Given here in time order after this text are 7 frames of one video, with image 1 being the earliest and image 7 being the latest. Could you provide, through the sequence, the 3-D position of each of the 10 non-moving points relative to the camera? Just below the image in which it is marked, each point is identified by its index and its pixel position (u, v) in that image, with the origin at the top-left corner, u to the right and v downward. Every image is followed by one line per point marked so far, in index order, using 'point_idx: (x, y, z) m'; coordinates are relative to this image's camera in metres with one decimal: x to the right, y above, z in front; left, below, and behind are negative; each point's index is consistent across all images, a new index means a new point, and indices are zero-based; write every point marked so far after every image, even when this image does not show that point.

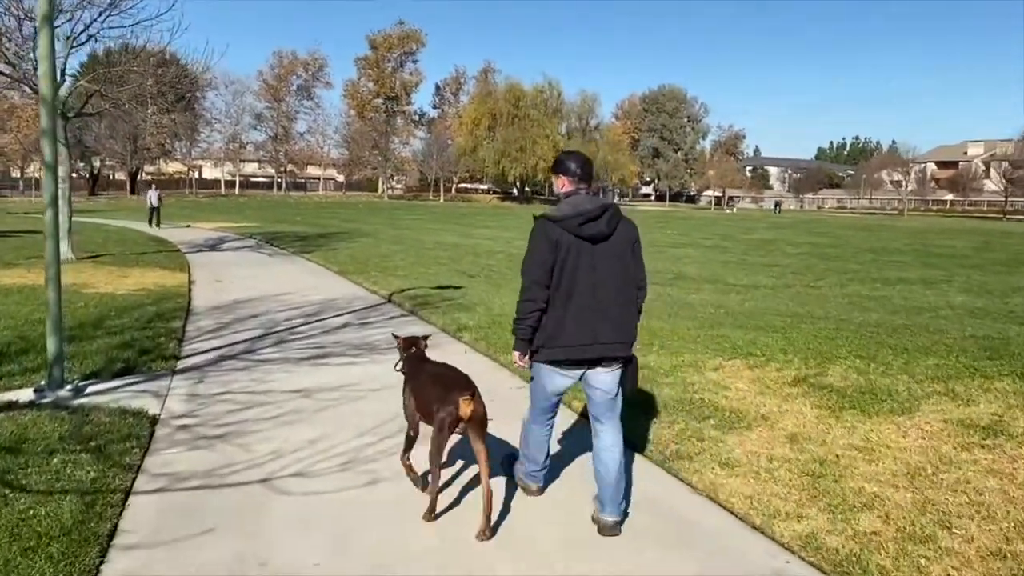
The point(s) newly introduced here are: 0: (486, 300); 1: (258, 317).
0: (-0.4, -0.2, +13.9) m
1: (-3.4, -0.4, +11.3) m
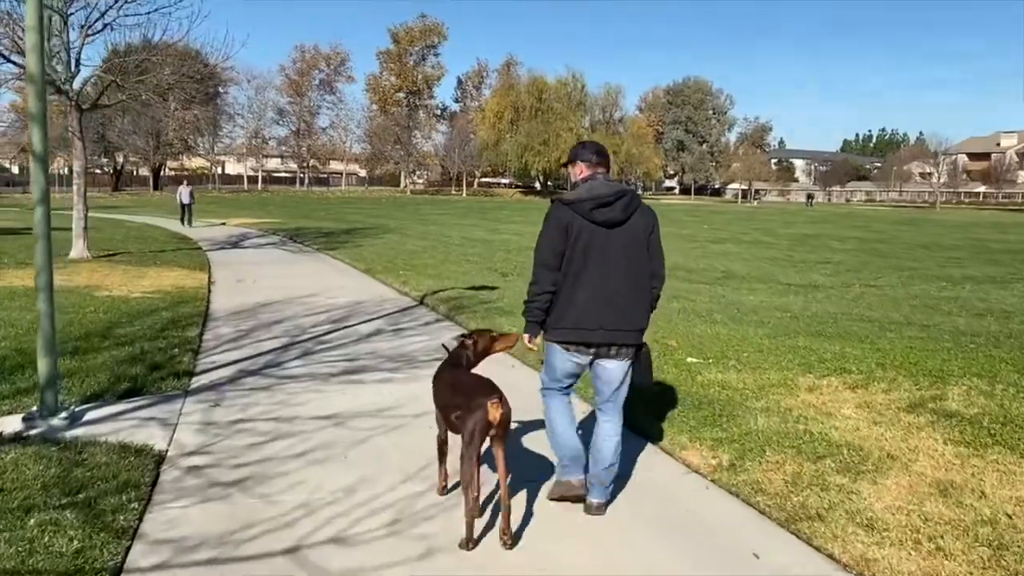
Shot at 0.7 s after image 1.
0: (+0.2, -0.2, +12.9) m
1: (-2.8, -0.4, +10.3) m
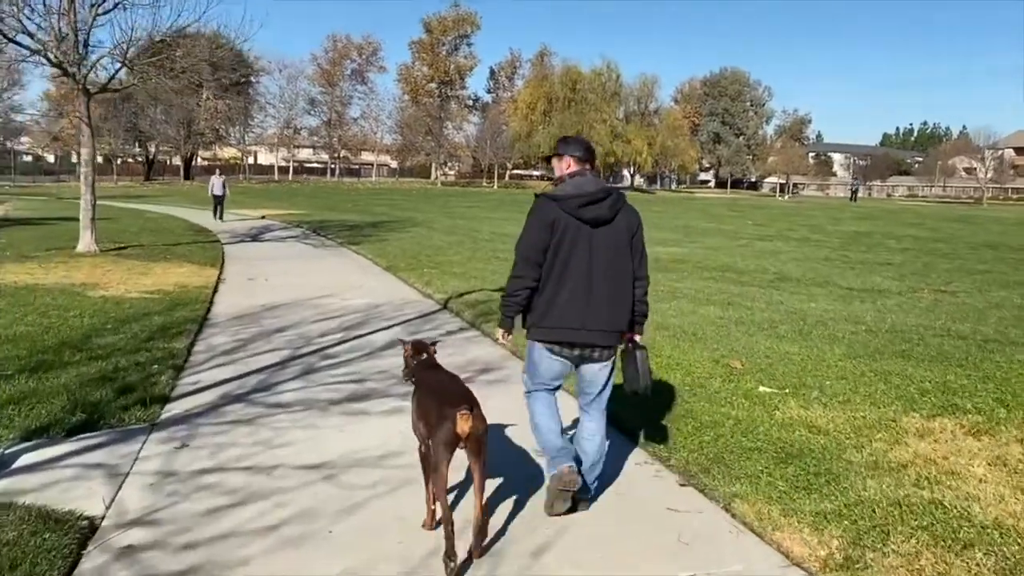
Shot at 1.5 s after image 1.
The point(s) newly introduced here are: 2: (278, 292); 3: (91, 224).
0: (+0.7, -0.2, +11.6) m
1: (-2.4, -0.5, +9.2) m
2: (-3.5, -0.1, +12.5) m
3: (-8.1, +1.2, +16.4) m
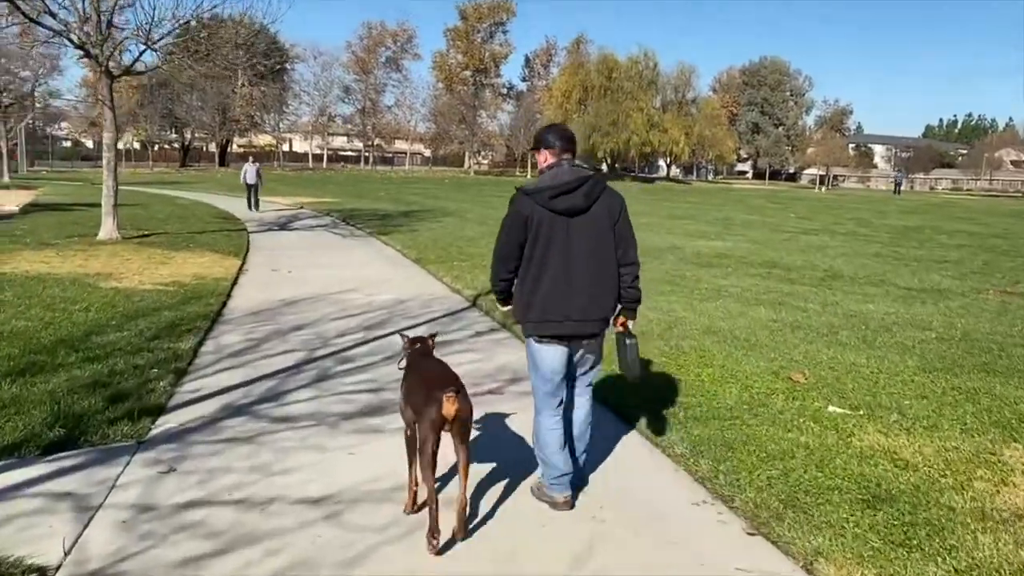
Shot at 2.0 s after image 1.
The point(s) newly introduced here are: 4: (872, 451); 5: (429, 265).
0: (+1.1, -0.2, +10.8) m
1: (-2.1, -0.4, +8.5) m
2: (-3.0, 0.0, +11.9) m
3: (-7.5, +1.5, +15.9) m
4: (+2.1, -0.9, +4.9) m
5: (-1.5, +0.4, +14.7) m
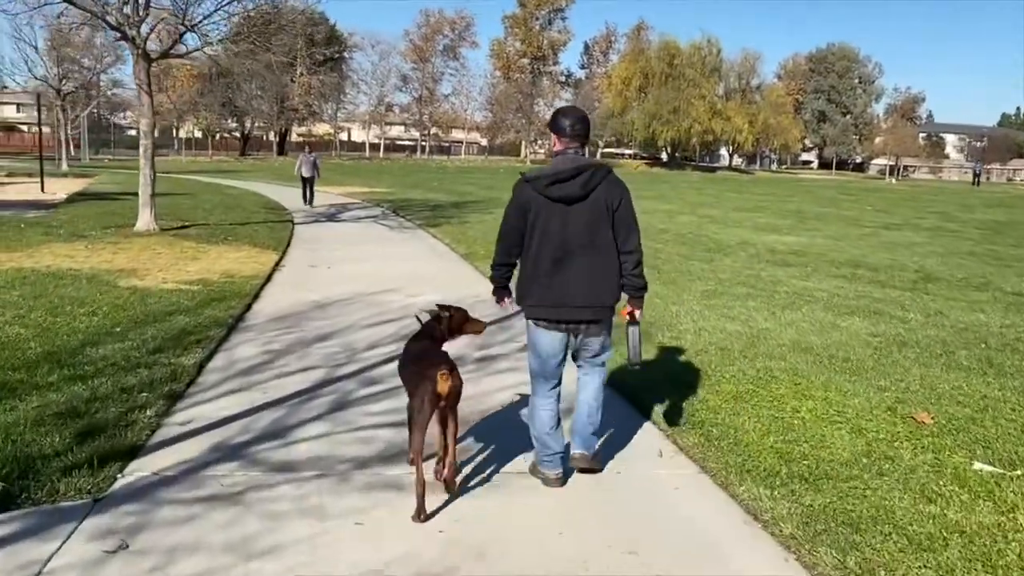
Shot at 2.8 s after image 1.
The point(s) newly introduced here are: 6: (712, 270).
0: (+1.7, -0.2, +9.6) m
1: (-1.6, -0.4, +7.5) m
2: (-2.3, +0.1, +10.9) m
3: (-6.5, +1.6, +15.2) m
4: (+2.3, -1.1, +3.6) m
5: (-0.5, +0.4, +13.6) m
6: (+3.2, +0.3, +13.6) m
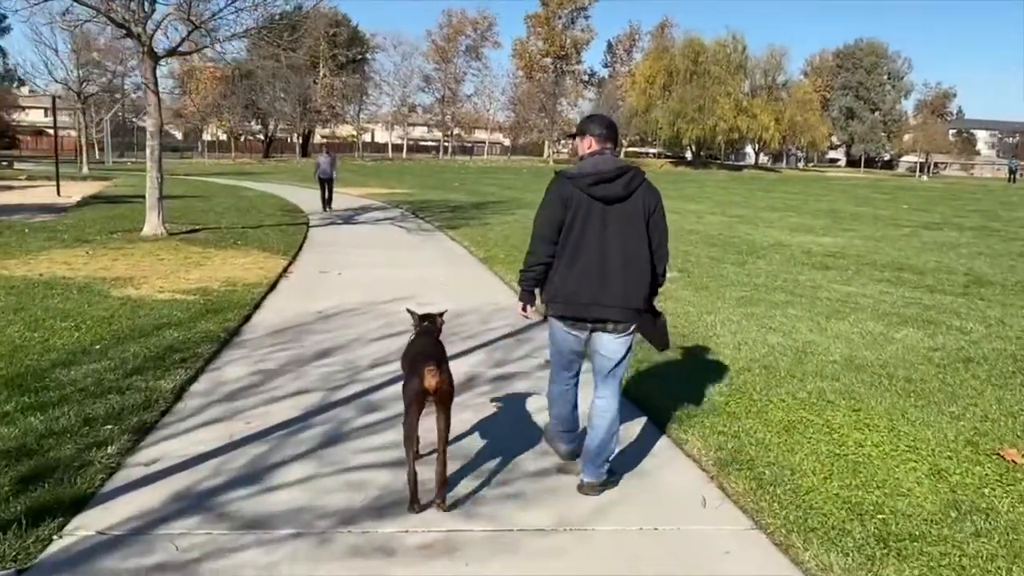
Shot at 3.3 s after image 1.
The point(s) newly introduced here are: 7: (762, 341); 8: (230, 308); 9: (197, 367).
0: (+1.9, -0.3, +8.8) m
1: (-1.5, -0.5, +6.8) m
2: (-2.0, 0.0, +10.3) m
3: (-6.1, +1.5, +14.7) m
4: (+2.4, -1.2, +2.8) m
5: (-0.2, +0.3, +12.9) m
6: (+3.5, +0.2, +12.8) m
7: (+2.2, -0.5, +7.5) m
8: (-2.8, -0.2, +8.4) m
9: (-2.3, -0.6, +6.2) m
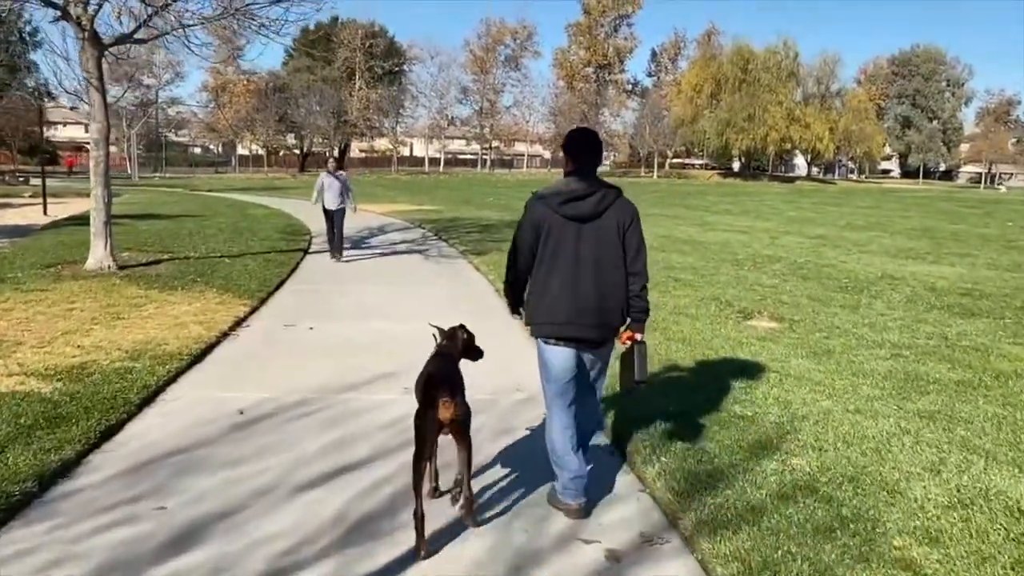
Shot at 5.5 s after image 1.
0: (+2.2, -0.9, +5.5) m
1: (-1.3, -1.1, +3.6) m
2: (-1.7, -0.6, +7.1) m
3: (-5.6, +0.8, +11.7) m
4: (+2.3, -1.6, -0.6) m
5: (+0.2, -0.3, +9.7) m
6: (+3.9, -0.4, +9.3) m
7: (+2.4, -1.0, +4.1) m
8: (-2.6, -0.8, +5.2) m
9: (-2.2, -1.1, +3.0) m
